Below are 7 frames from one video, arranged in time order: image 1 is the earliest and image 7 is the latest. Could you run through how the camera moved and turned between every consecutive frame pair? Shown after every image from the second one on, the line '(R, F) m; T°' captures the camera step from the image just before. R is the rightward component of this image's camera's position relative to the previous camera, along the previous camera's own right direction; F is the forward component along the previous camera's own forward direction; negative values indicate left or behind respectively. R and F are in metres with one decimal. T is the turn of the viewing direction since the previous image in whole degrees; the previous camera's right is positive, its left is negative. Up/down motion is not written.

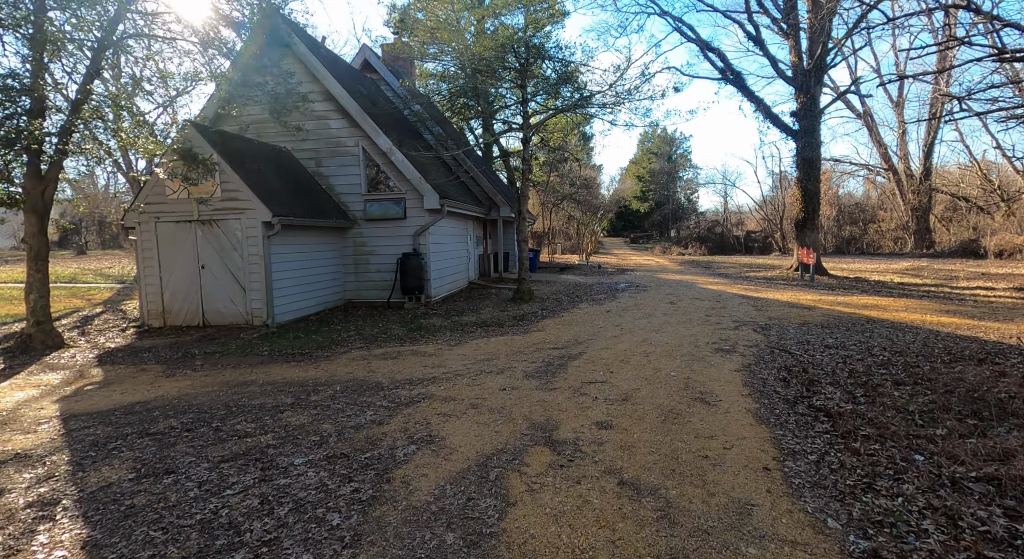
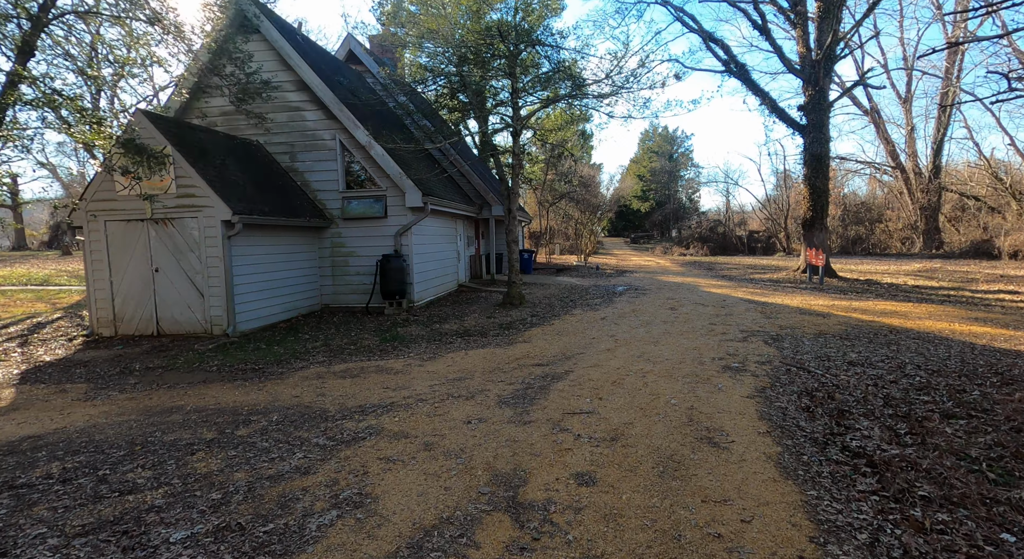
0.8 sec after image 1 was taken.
(+0.3, +0.9) m; 0°
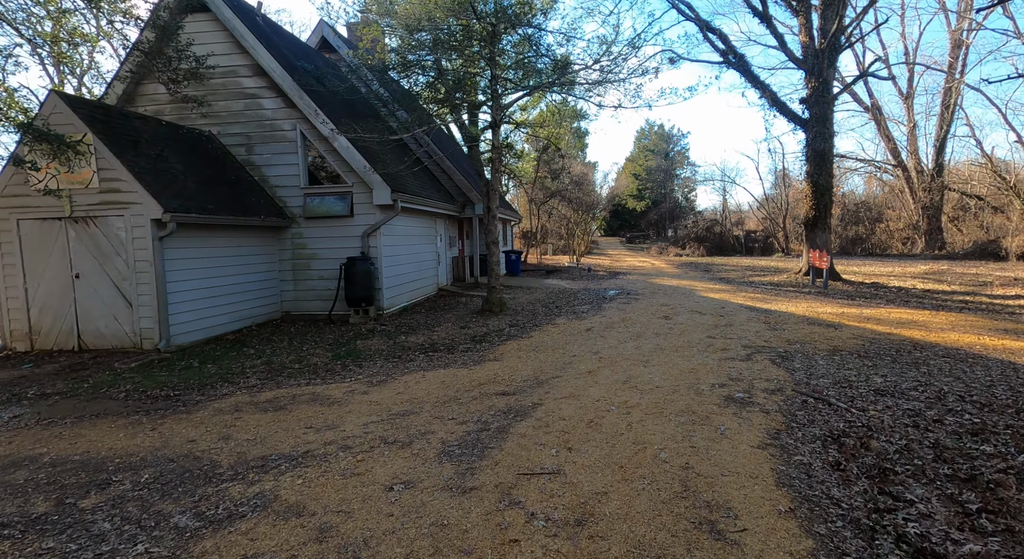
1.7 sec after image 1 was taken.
(+0.3, +1.0) m; 0°
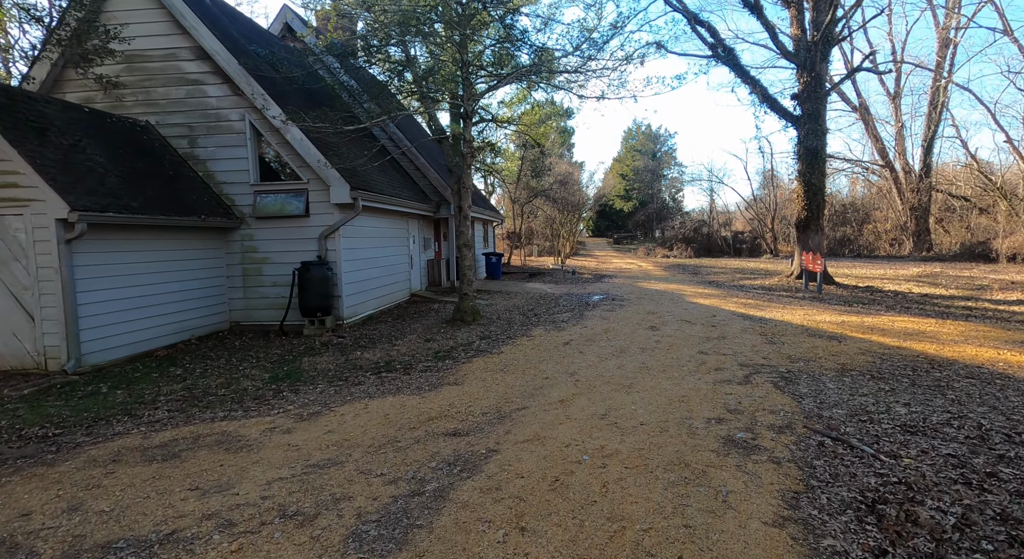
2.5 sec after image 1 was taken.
(+0.3, +0.9) m; +1°
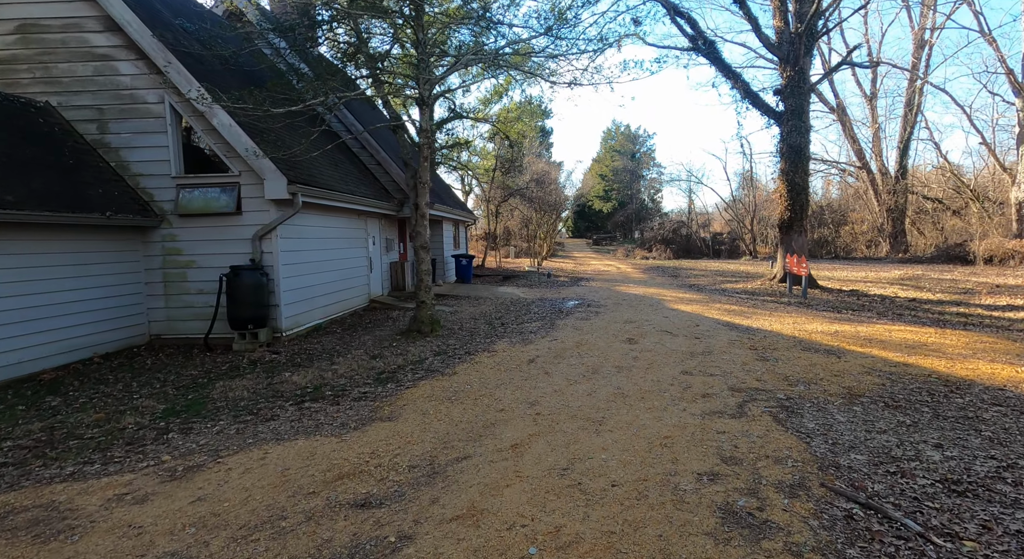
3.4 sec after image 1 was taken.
(+0.3, +1.0) m; +2°
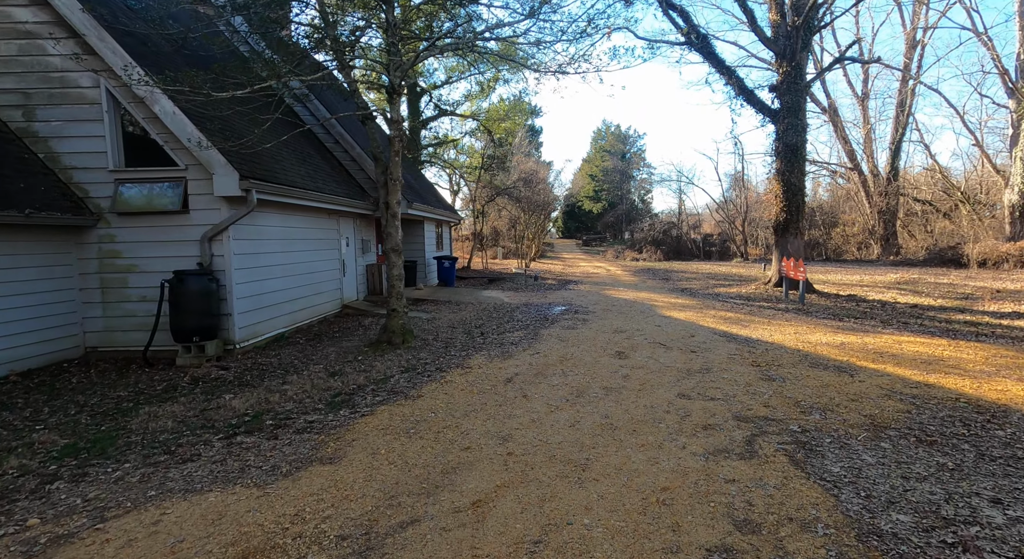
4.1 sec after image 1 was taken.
(+0.2, +0.8) m; +1°
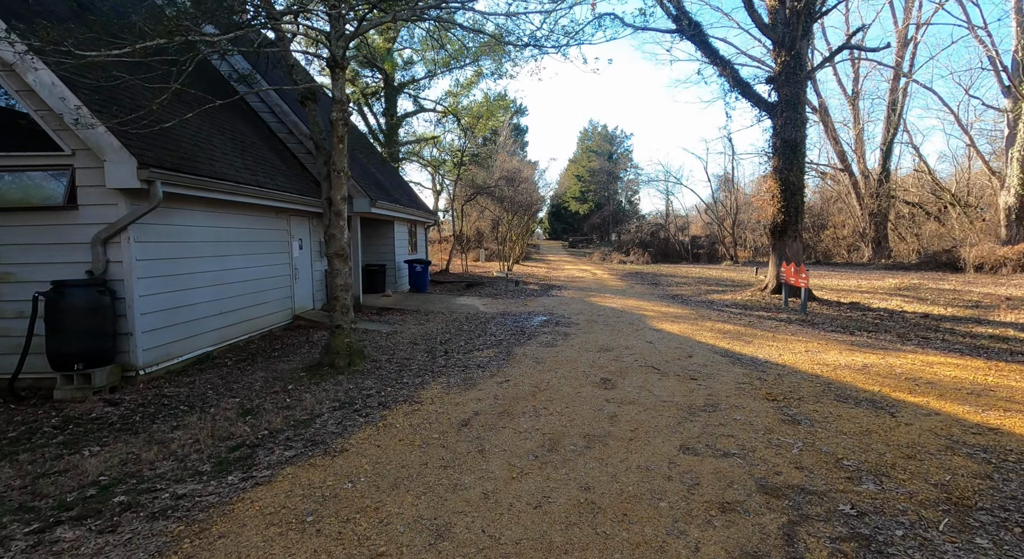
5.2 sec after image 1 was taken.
(+0.3, +1.3) m; +1°
